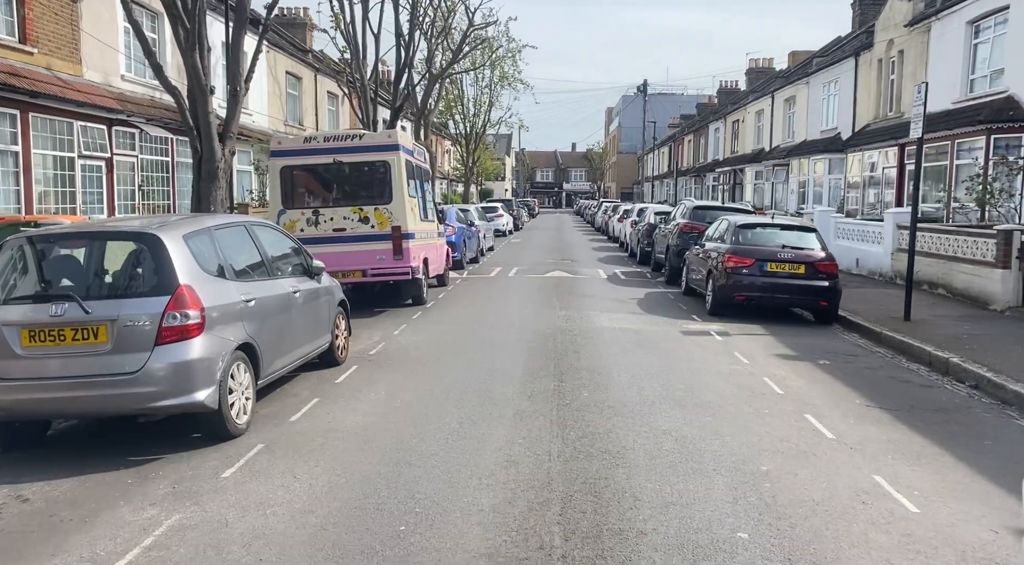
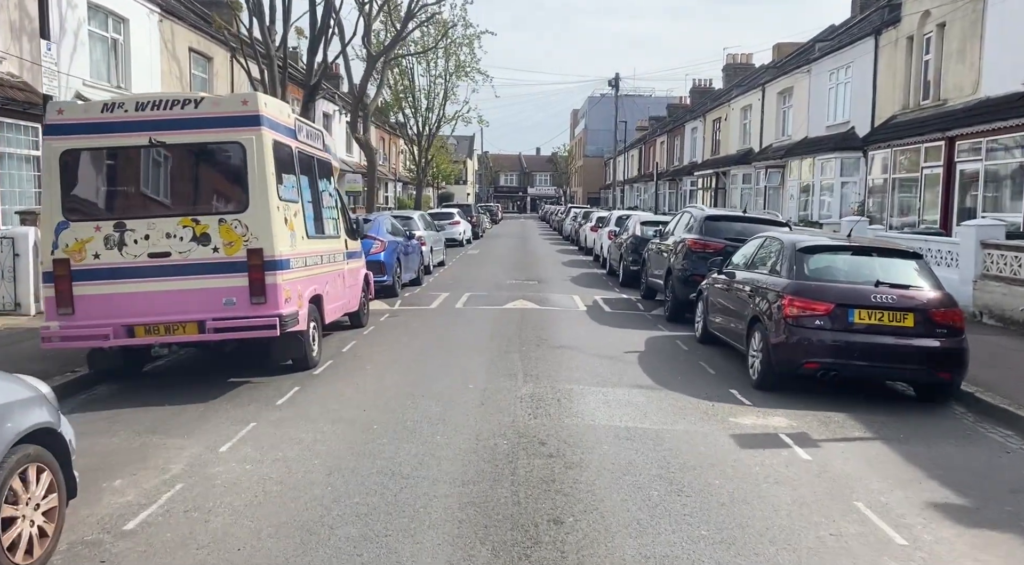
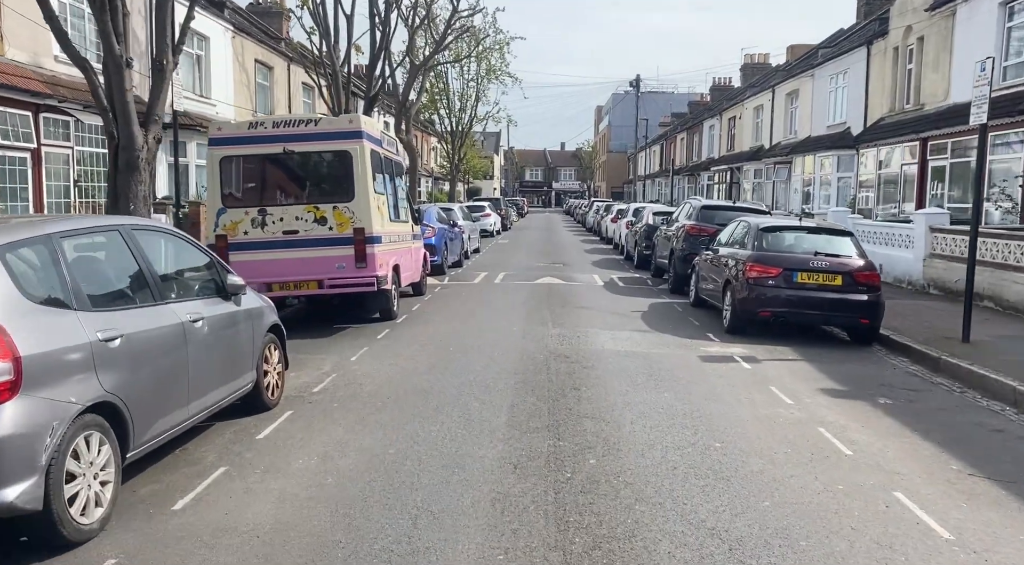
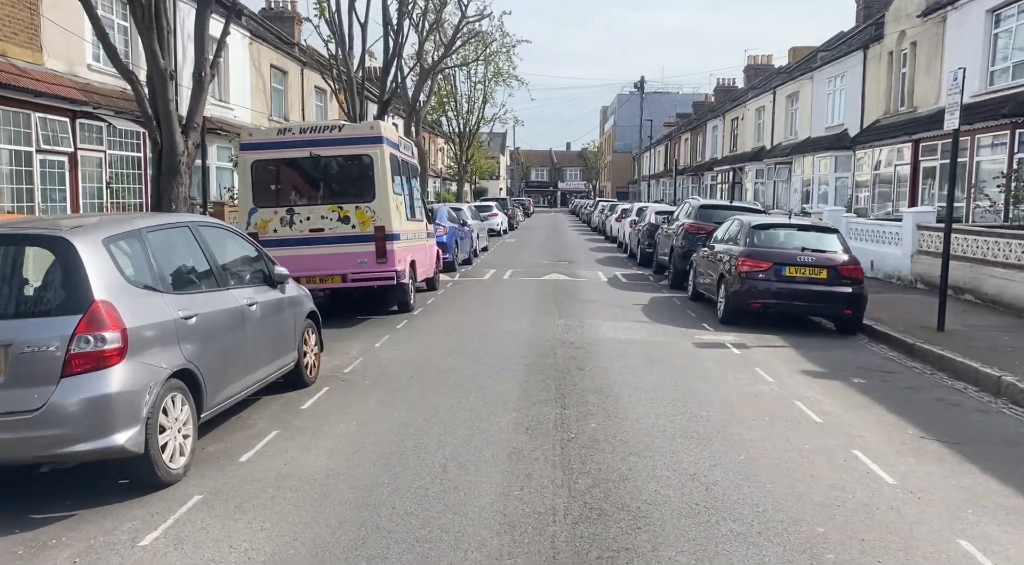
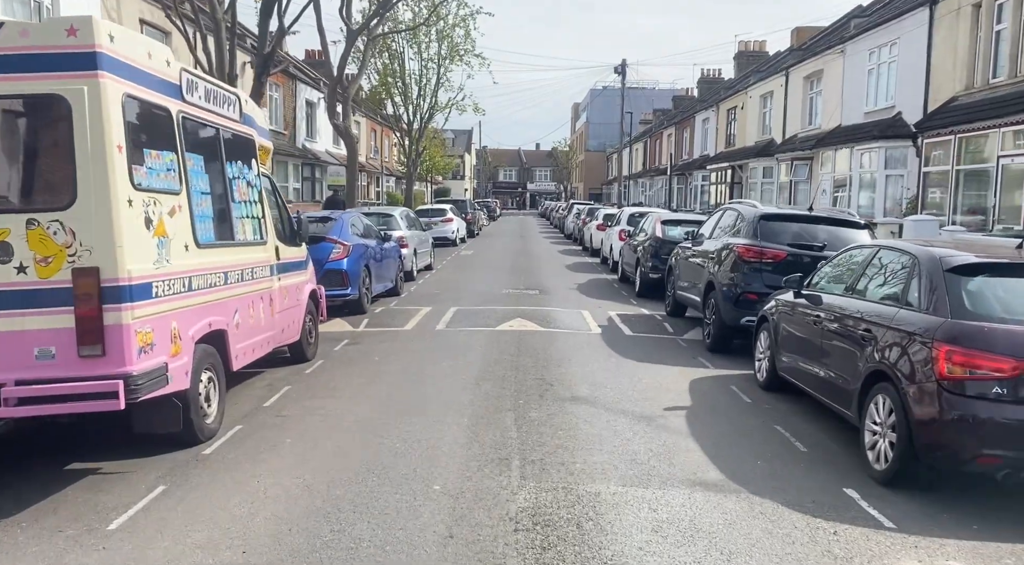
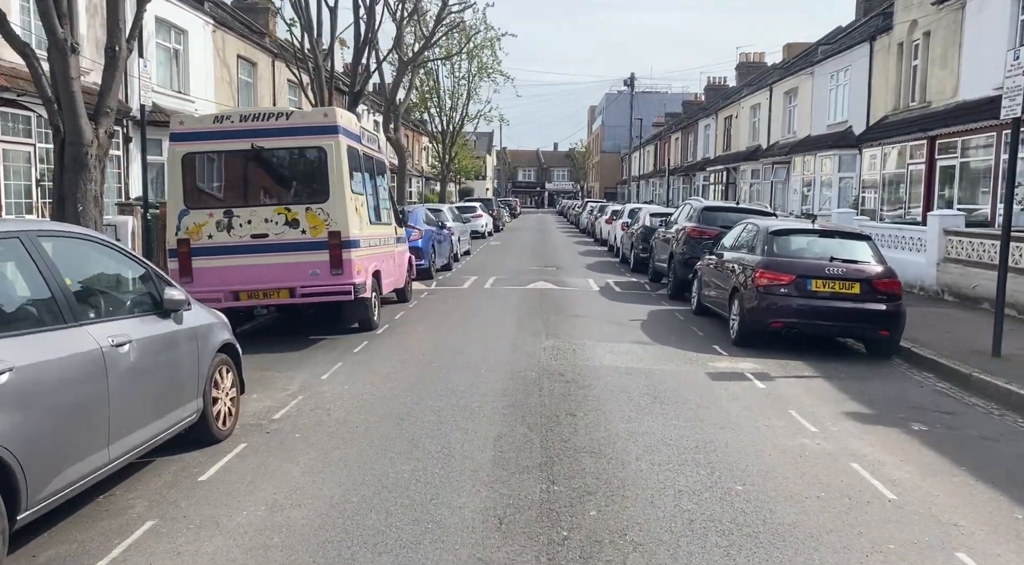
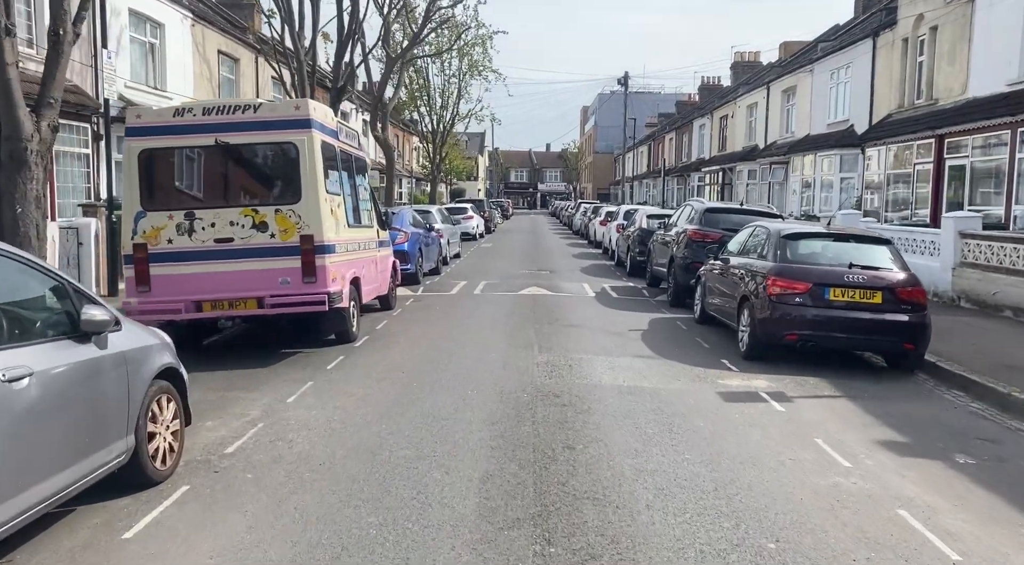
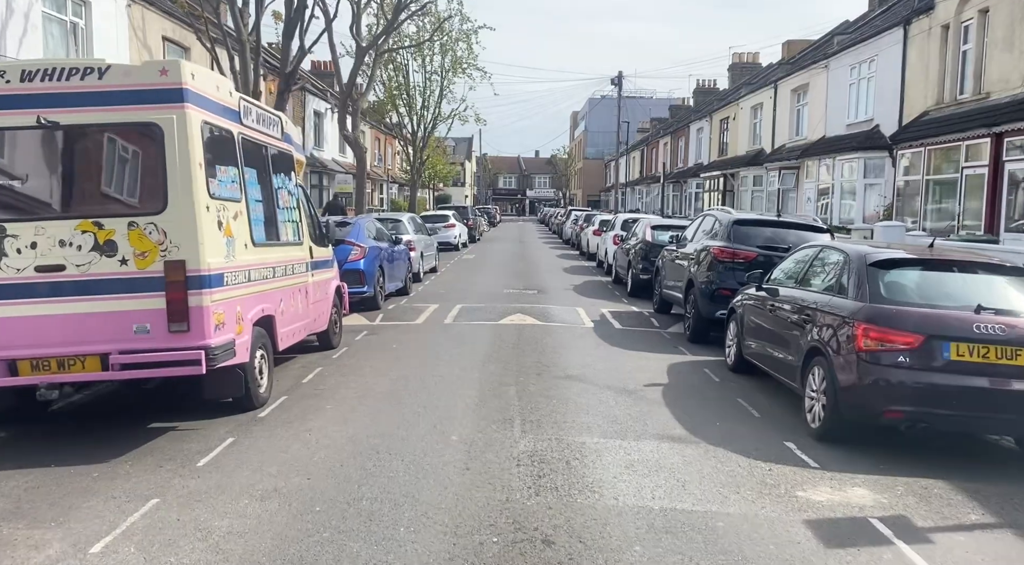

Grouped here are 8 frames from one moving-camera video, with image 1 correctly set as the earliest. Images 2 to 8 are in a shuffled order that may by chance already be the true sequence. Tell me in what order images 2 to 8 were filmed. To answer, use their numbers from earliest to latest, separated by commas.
4, 3, 6, 7, 2, 8, 5
